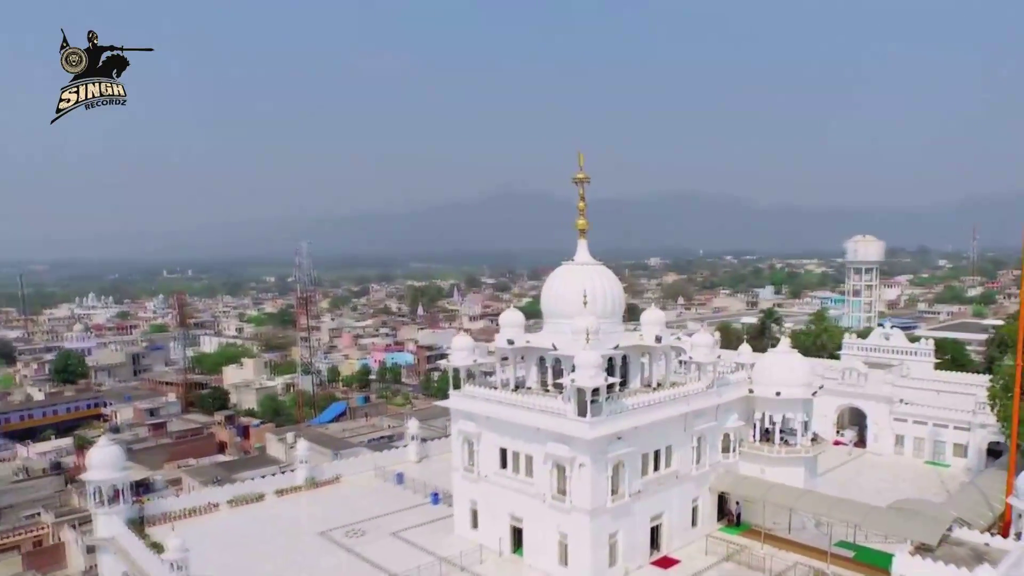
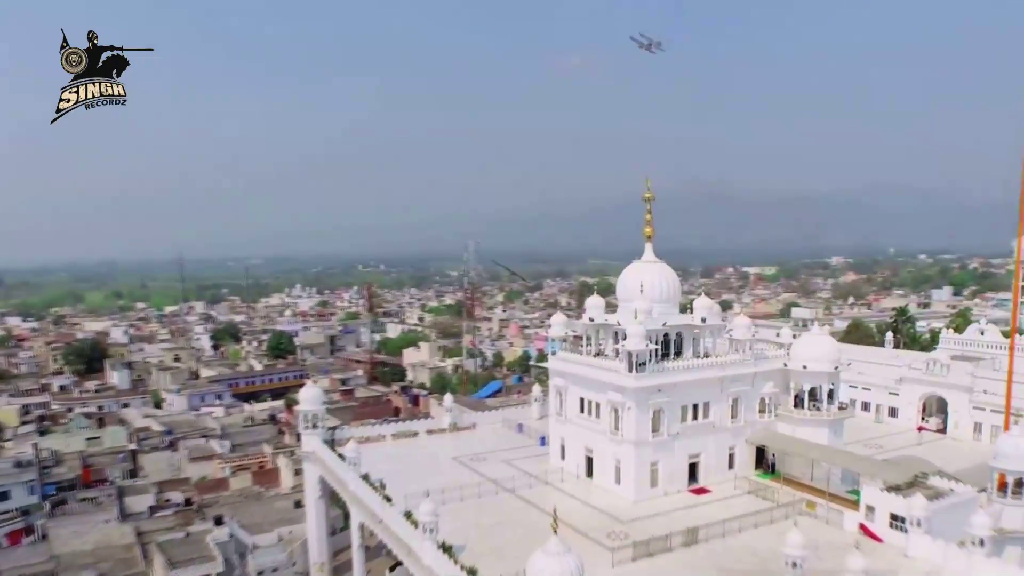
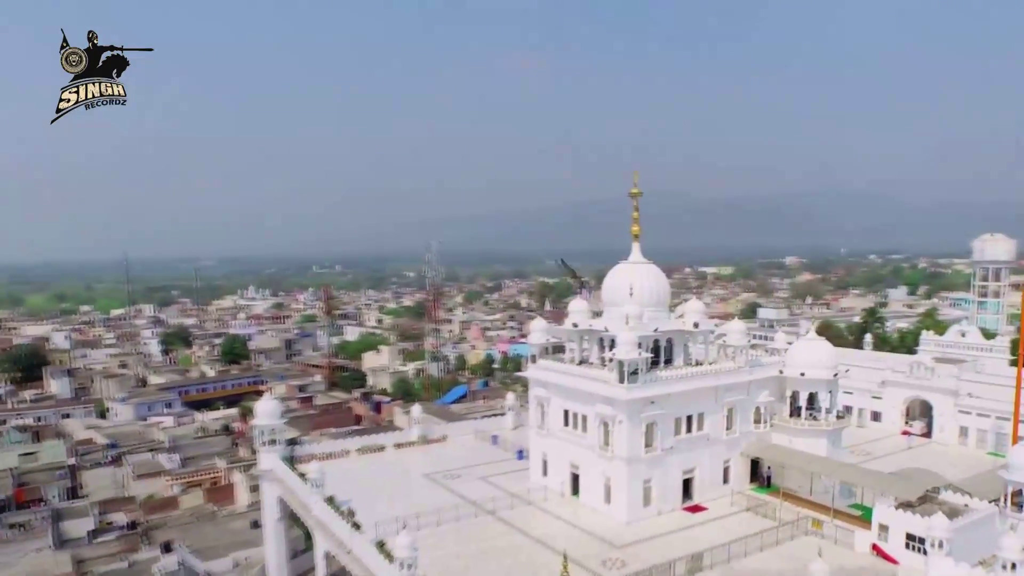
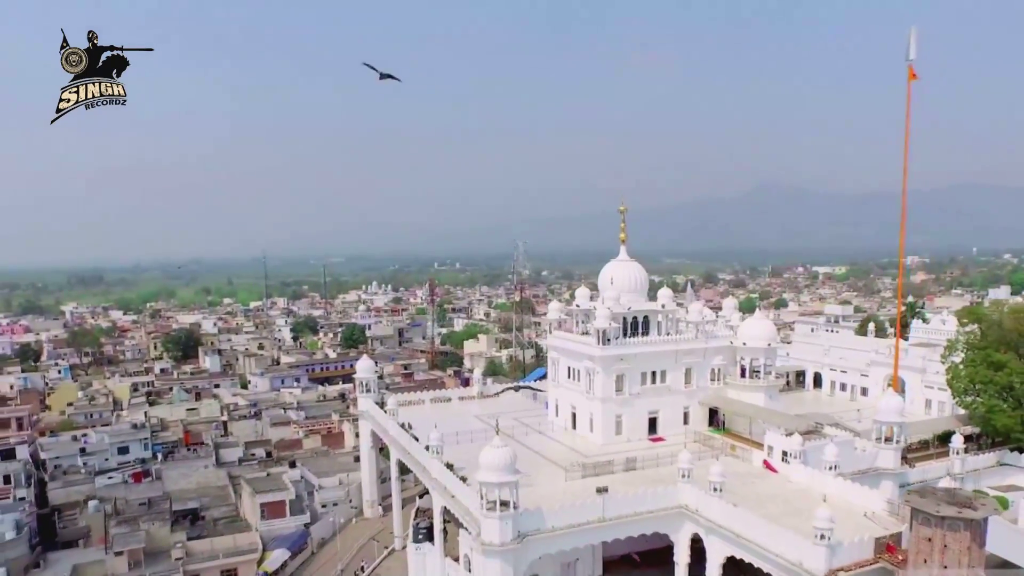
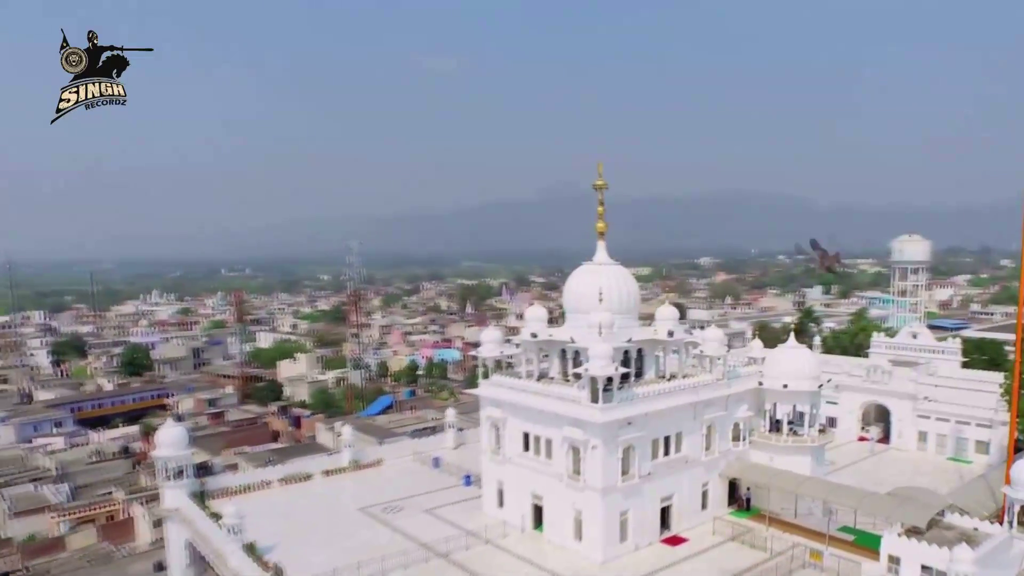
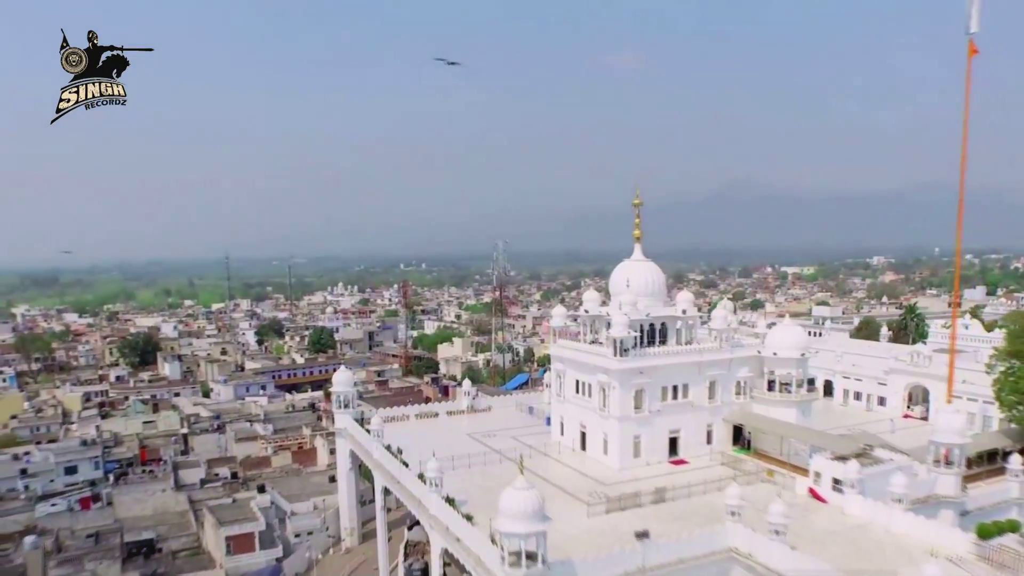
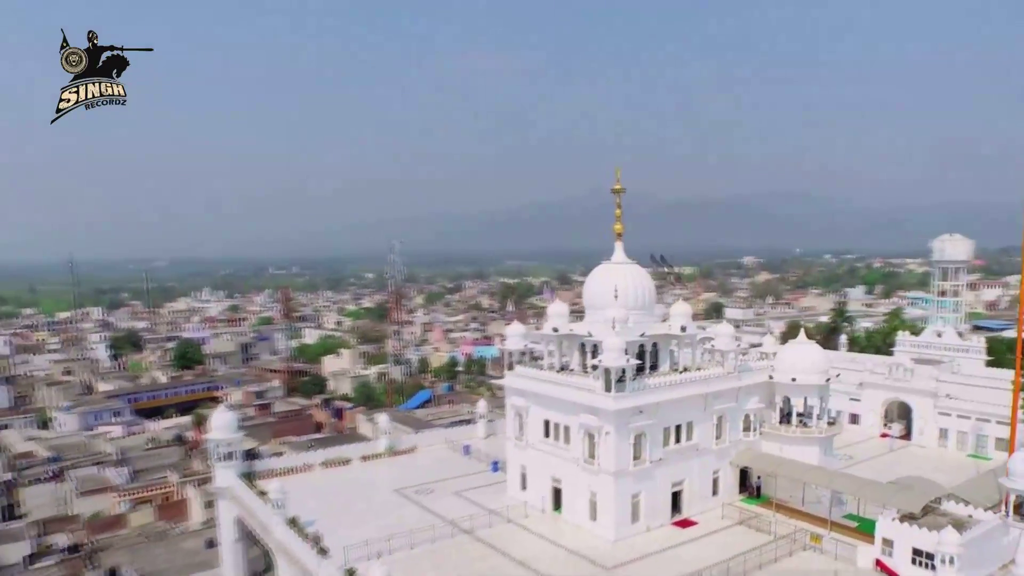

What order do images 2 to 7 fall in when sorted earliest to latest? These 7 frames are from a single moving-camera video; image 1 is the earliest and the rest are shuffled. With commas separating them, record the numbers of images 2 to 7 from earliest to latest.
5, 7, 3, 2, 6, 4
